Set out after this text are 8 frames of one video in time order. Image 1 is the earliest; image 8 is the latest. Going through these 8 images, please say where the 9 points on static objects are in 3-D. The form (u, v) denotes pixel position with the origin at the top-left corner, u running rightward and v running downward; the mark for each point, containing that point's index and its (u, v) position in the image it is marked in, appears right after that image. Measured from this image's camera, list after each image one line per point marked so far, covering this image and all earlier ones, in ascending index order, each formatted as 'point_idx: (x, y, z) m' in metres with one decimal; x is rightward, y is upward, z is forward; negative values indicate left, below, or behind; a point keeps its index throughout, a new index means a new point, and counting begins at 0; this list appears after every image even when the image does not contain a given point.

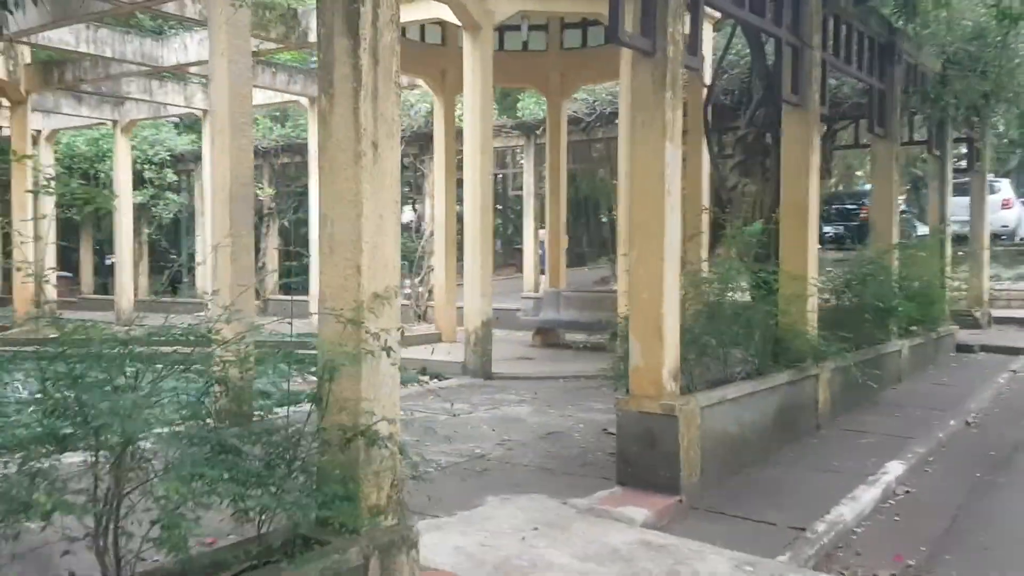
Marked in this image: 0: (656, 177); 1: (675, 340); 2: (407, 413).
0: (+0.7, +0.6, +4.7) m
1: (+0.8, -0.2, +4.8) m
2: (-0.8, -0.9, +7.0) m
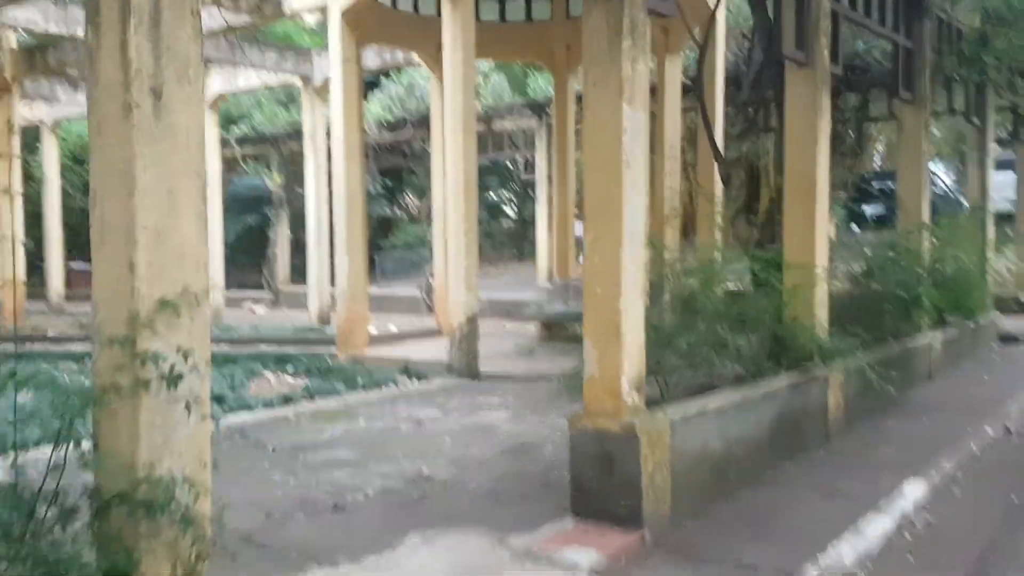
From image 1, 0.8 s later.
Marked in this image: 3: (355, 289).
0: (+0.4, +0.6, +3.9) m
1: (+0.5, -0.2, +4.0) m
2: (-1.0, -0.9, +6.2) m
3: (-1.5, 0.0, +9.0) m
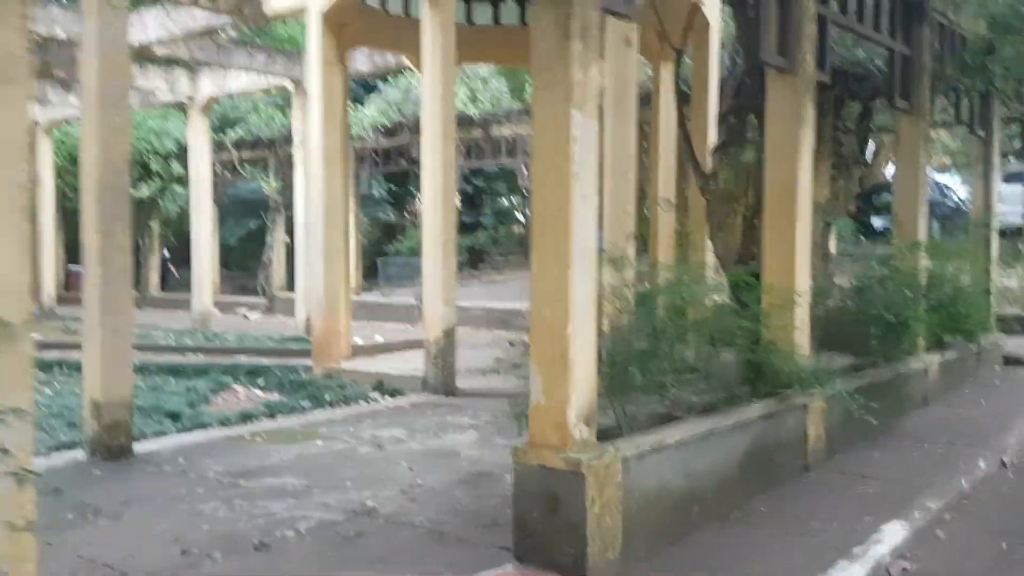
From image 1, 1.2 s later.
0: (+0.2, +0.5, +3.6) m
1: (+0.3, -0.3, +3.6) m
2: (-1.2, -1.0, +5.9) m
3: (-1.7, -0.1, +8.7) m
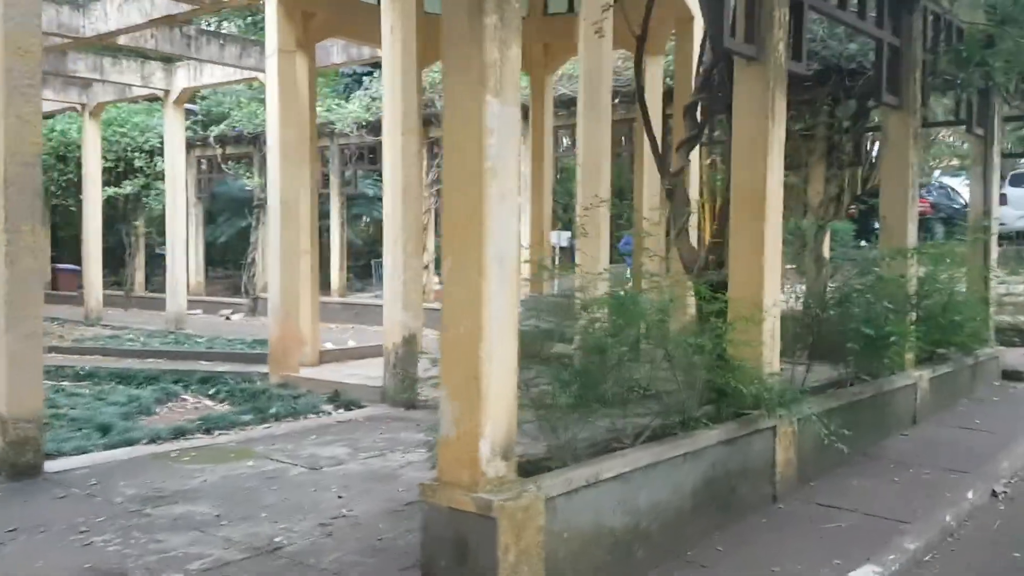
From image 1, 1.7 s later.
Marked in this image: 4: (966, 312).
0: (-0.1, +0.5, +3.1) m
1: (0.0, -0.4, +3.1) m
2: (-1.5, -1.0, +5.4) m
3: (-2.0, -0.1, +8.2) m
4: (+3.4, -0.2, +7.0) m
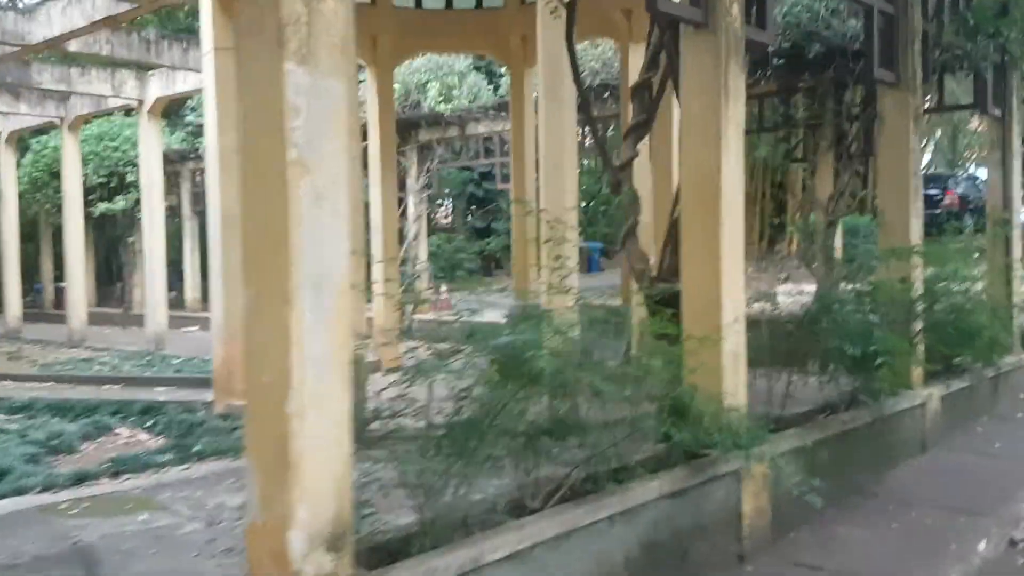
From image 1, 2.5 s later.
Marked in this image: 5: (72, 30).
0: (-0.6, +0.4, +2.3) m
1: (-0.5, -0.4, +2.4) m
2: (-1.8, -1.2, +4.7) m
3: (-2.2, -0.3, +7.5) m
4: (+3.1, -0.2, +6.1) m
5: (-4.4, +2.6, +9.3) m
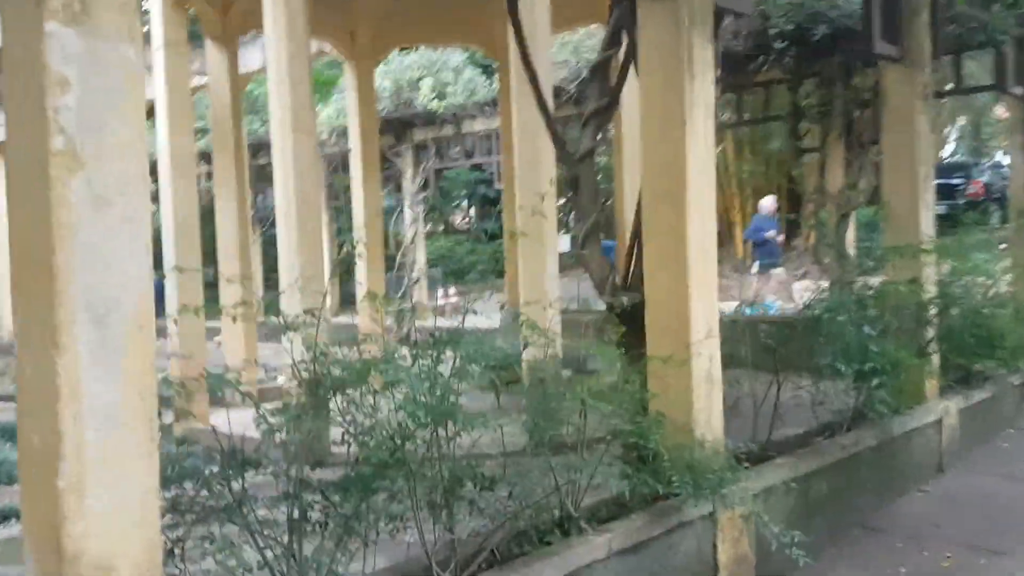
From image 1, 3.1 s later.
0: (-0.9, +0.3, +1.8) m
1: (-0.7, -0.5, +1.8) m
2: (-2.0, -1.2, +4.2) m
3: (-2.4, -0.4, +7.0) m
4: (+2.9, -0.2, +5.5) m
5: (-4.5, +2.4, +8.8) m
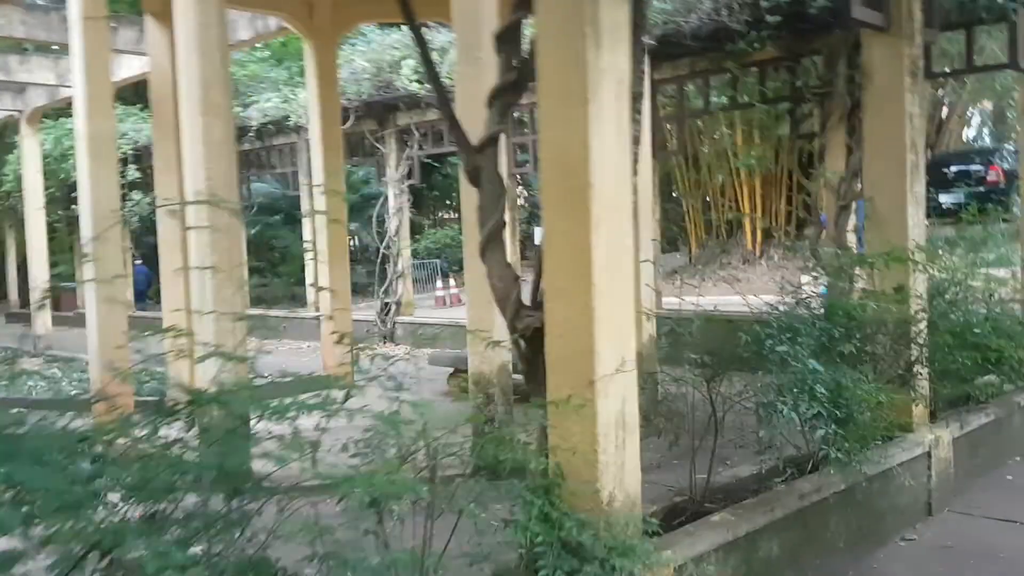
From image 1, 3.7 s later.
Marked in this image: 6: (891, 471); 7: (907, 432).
0: (-1.3, +0.2, +1.1) m
1: (-1.2, -0.6, +1.2) m
2: (-2.4, -1.3, +3.6) m
3: (-2.7, -0.4, +6.4) m
4: (+2.5, -0.2, +4.8) m
5: (-4.8, +2.5, +8.2) m
6: (+1.5, -0.7, +3.8) m
7: (+1.7, -0.6, +4.0) m
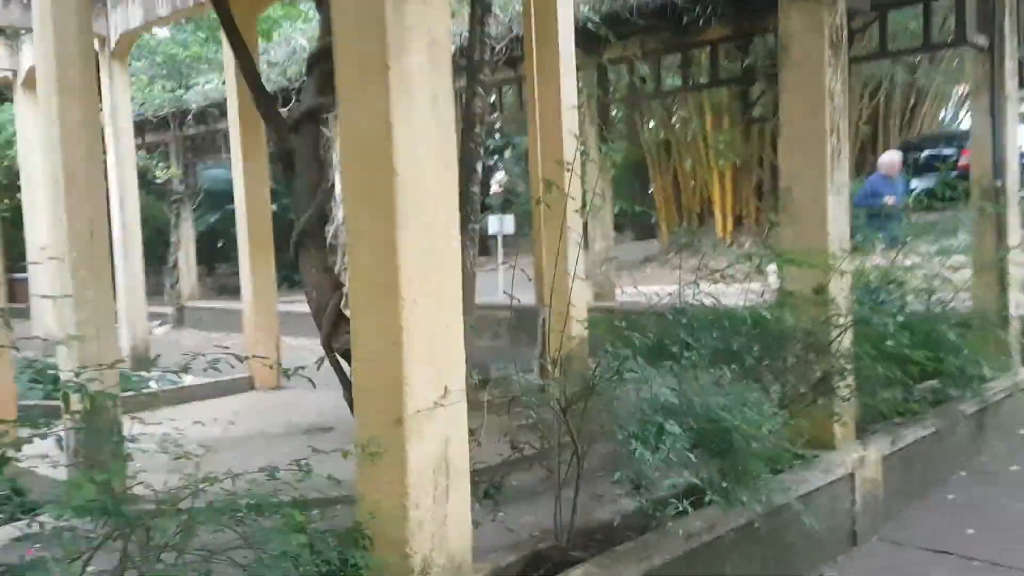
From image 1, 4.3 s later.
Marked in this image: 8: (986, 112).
0: (-1.8, +0.2, +0.6) m
1: (-1.6, -0.7, +0.6) m
2: (-2.9, -1.3, +3.1) m
3: (-3.2, -0.4, +5.8) m
4: (+2.0, -0.2, +4.3) m
5: (-5.4, +2.5, +7.6) m
6: (+1.0, -0.7, +3.3) m
7: (+1.2, -0.6, +3.5) m
8: (+2.9, +1.1, +5.6) m
